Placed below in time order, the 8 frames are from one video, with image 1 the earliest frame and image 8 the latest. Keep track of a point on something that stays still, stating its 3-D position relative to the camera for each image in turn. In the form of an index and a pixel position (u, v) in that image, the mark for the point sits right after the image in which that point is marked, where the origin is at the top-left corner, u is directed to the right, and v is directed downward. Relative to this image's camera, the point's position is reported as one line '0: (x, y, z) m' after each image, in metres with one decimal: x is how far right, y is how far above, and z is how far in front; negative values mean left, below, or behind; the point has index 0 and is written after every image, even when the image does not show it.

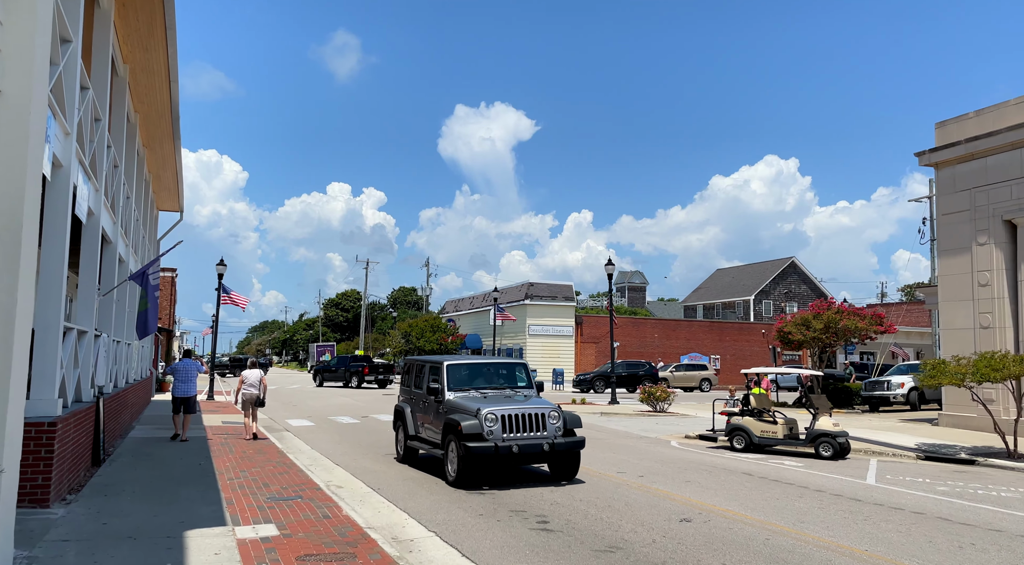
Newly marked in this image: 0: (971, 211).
0: (+11.0, +1.8, +17.4) m
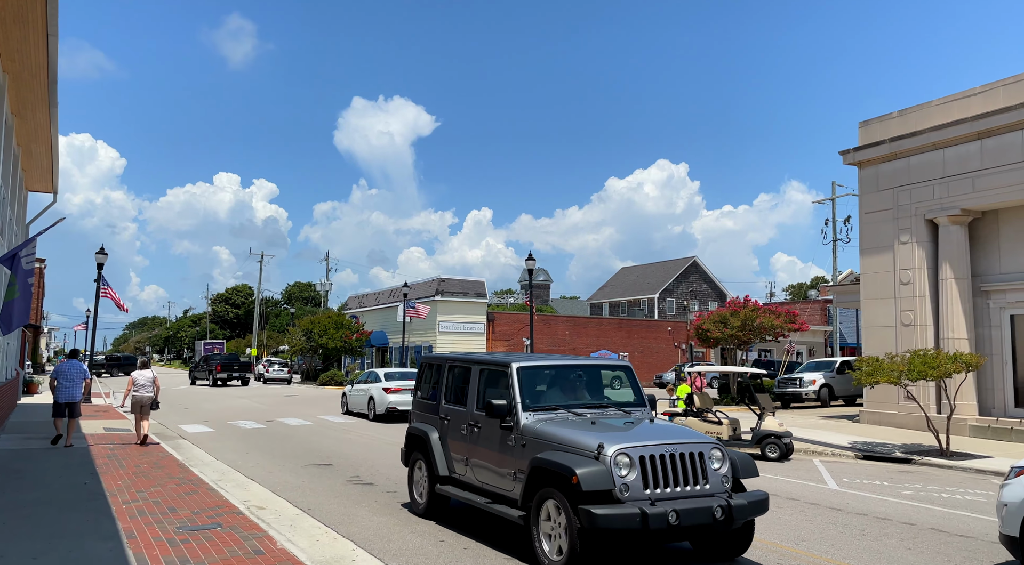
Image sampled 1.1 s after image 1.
0: (+9.3, +1.8, +17.7) m
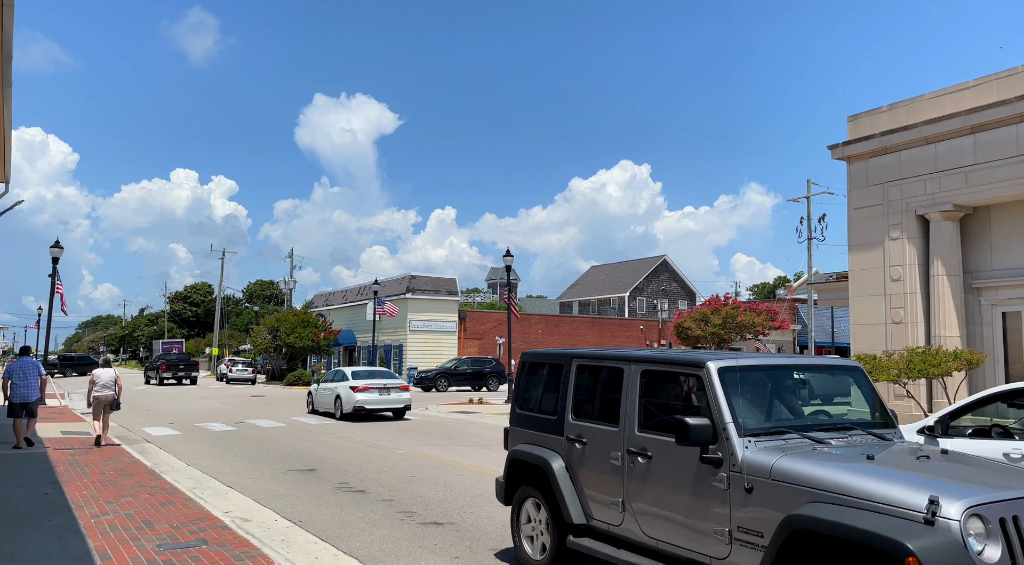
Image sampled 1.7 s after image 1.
0: (+9.0, +1.9, +17.5) m
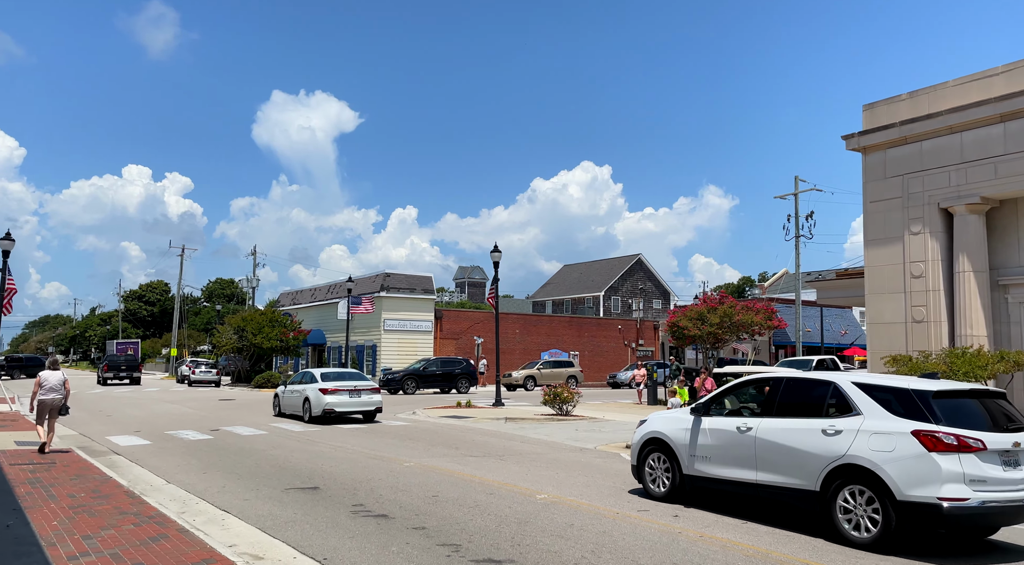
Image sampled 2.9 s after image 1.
0: (+9.1, +2.0, +16.8) m
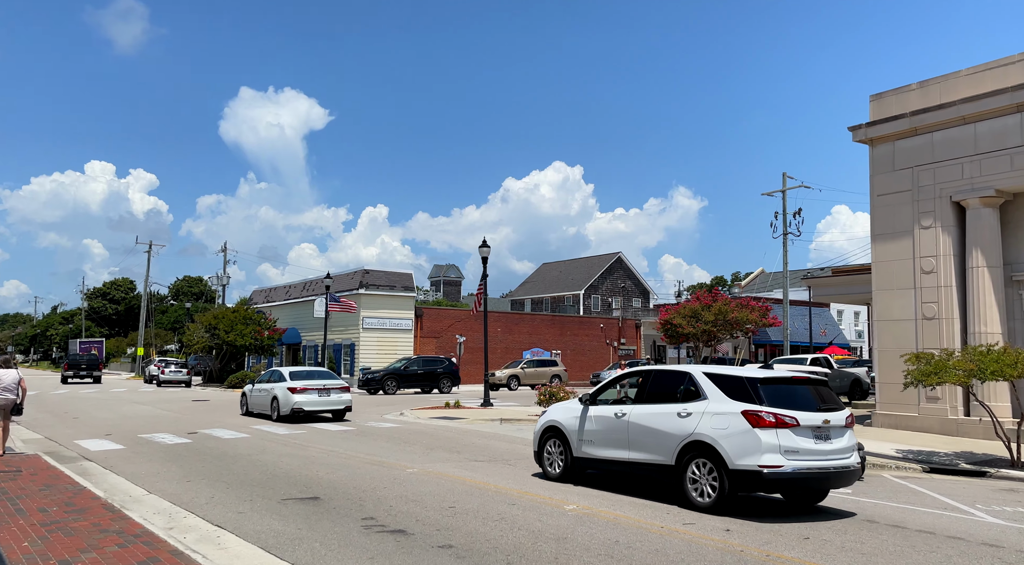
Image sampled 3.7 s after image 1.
0: (+9.1, +2.0, +16.4) m
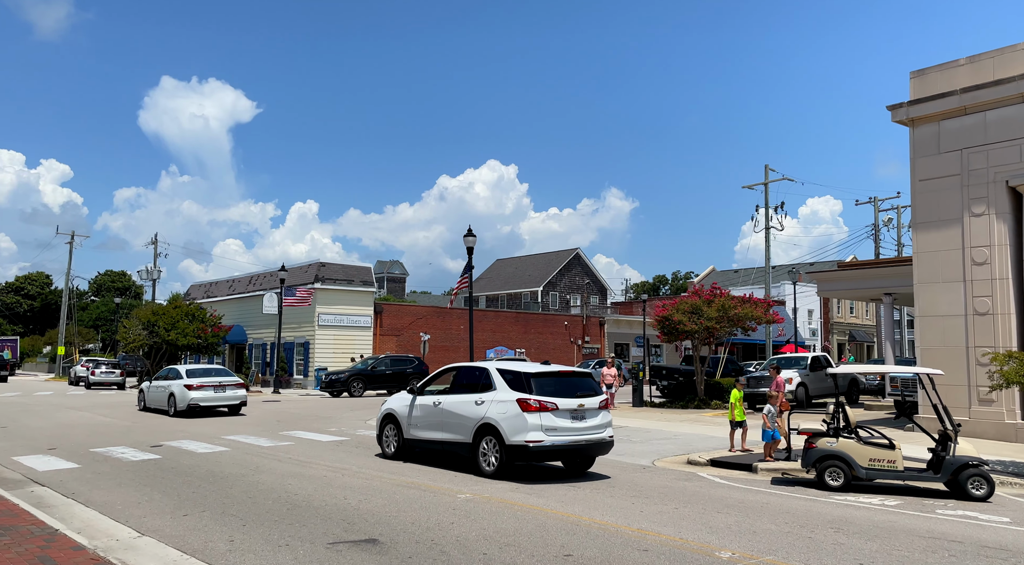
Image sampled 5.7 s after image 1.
0: (+9.5, +2.2, +15.3) m
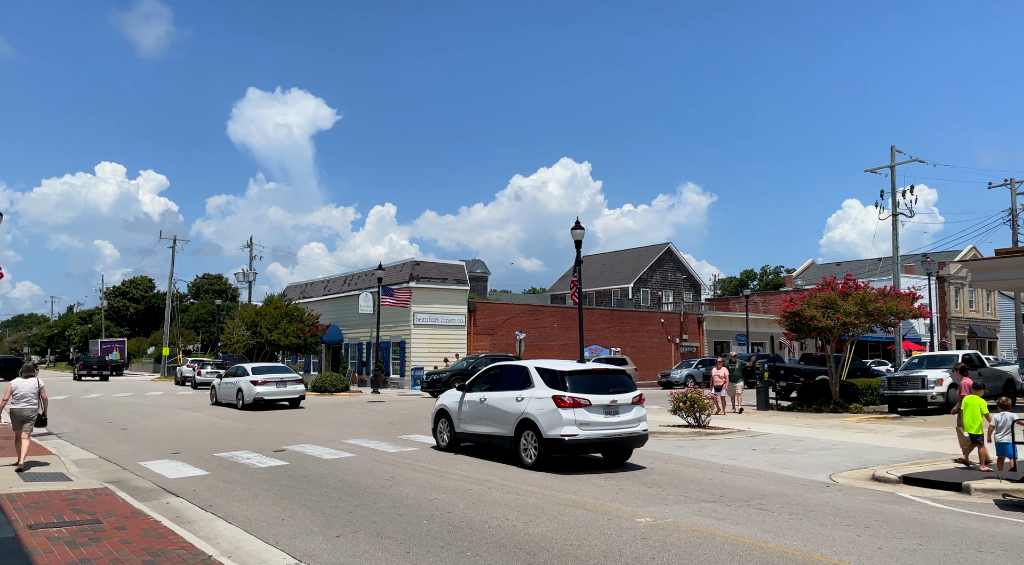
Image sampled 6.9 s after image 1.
0: (+12.0, +2.5, +13.0) m
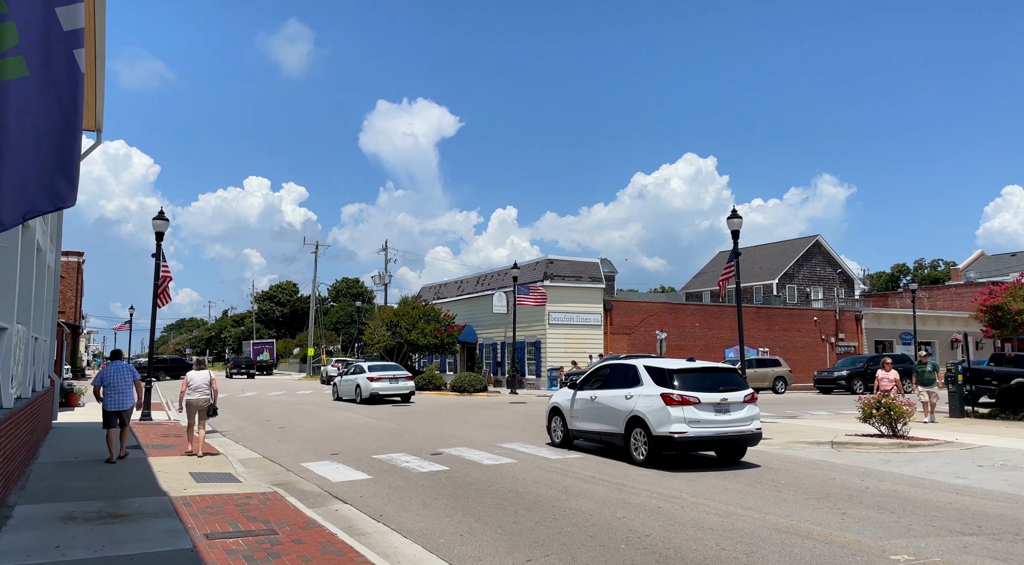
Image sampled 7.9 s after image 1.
0: (+14.6, +2.8, +9.7) m
